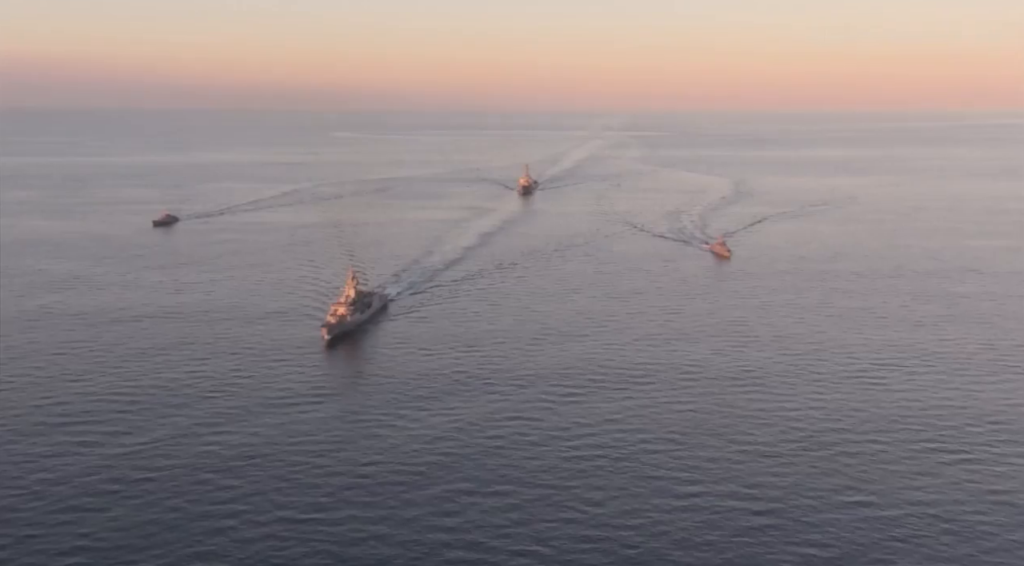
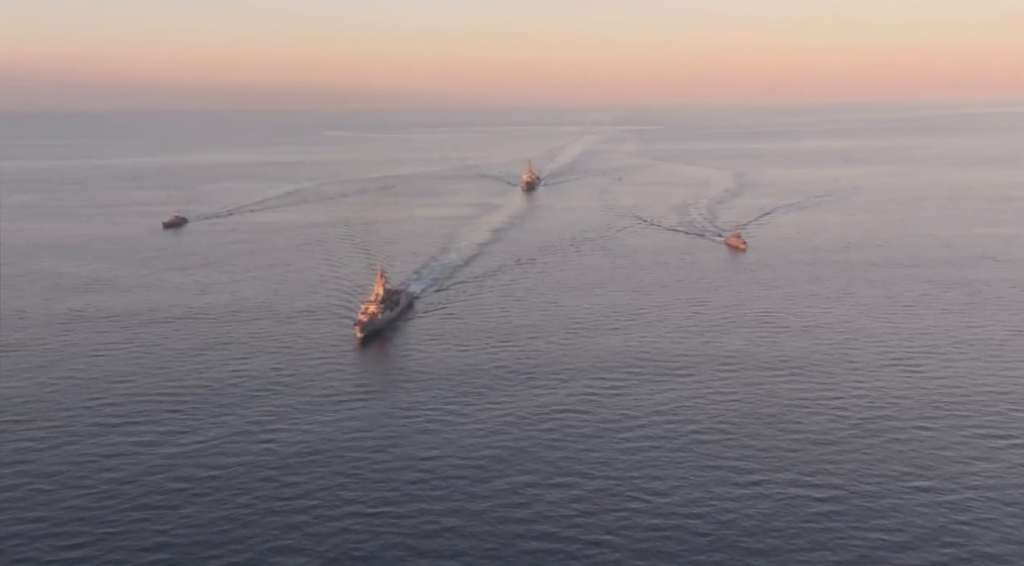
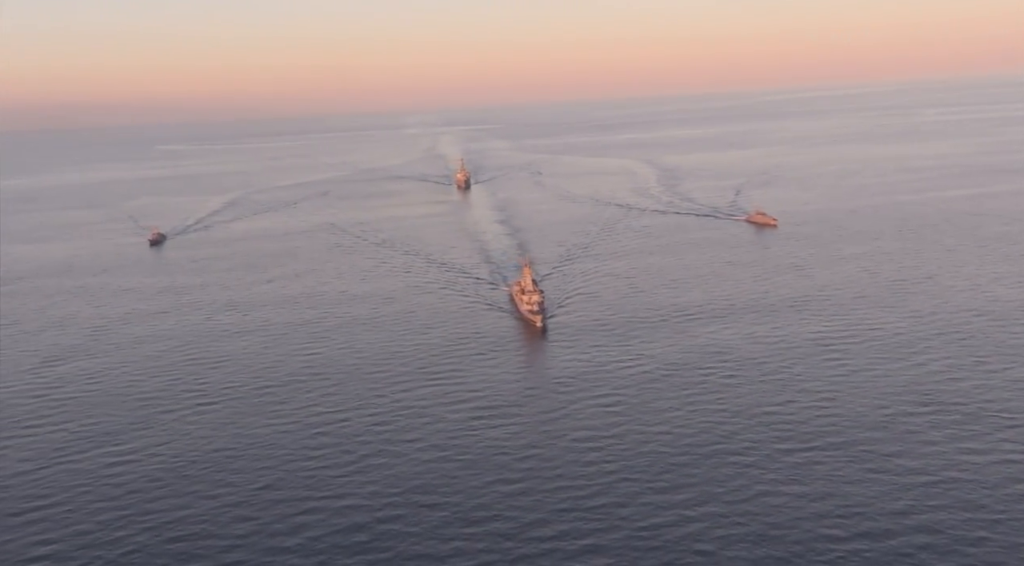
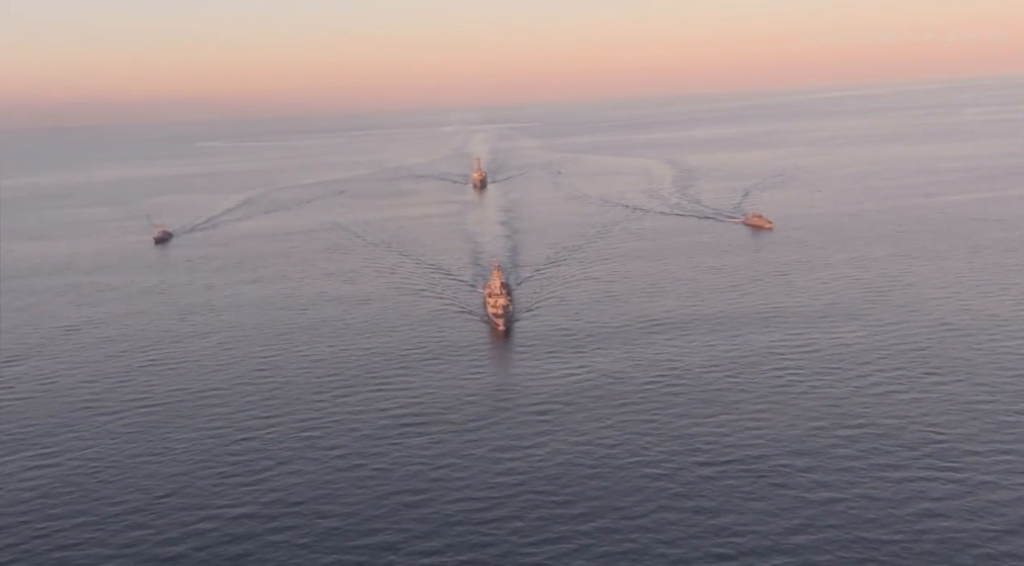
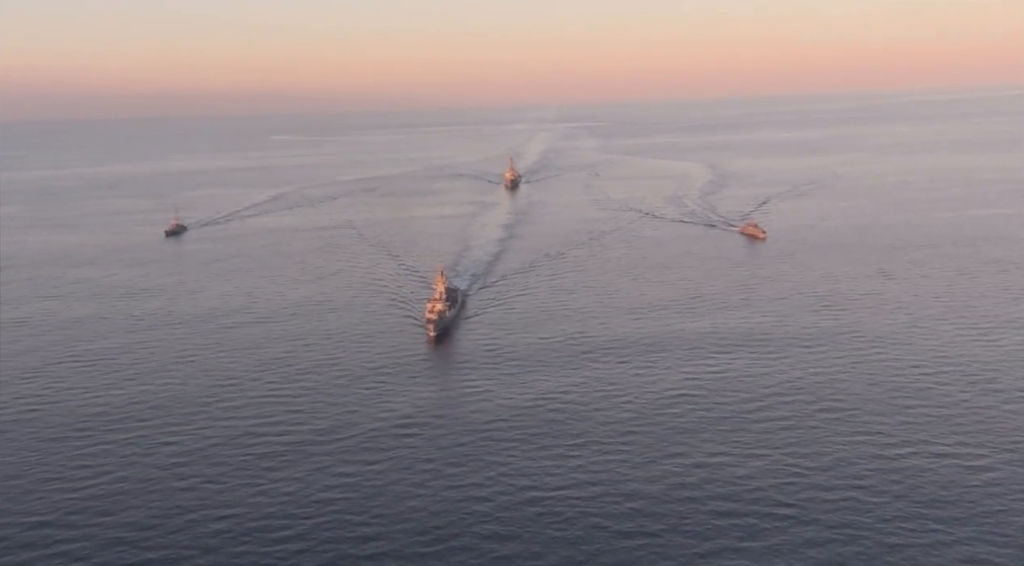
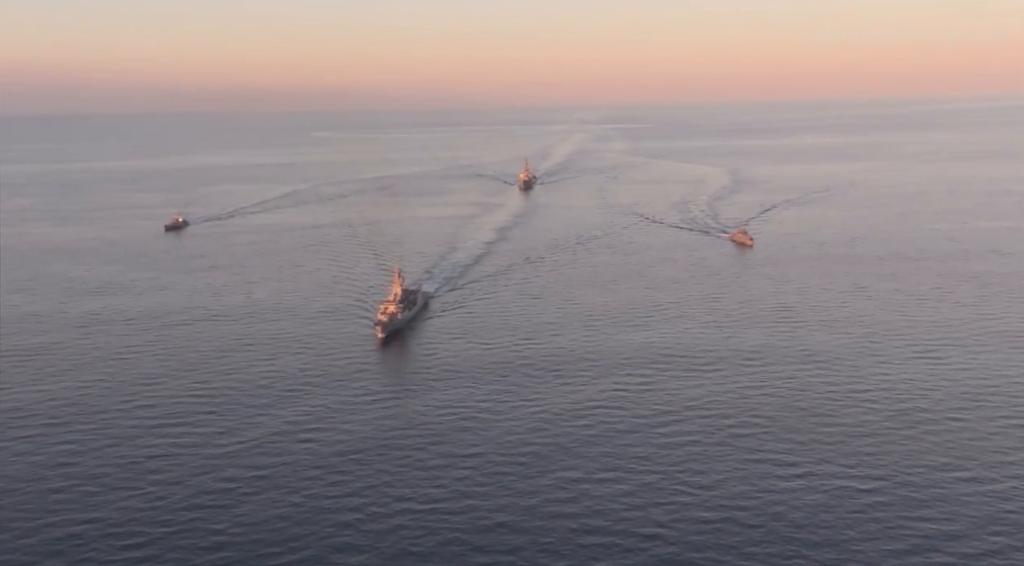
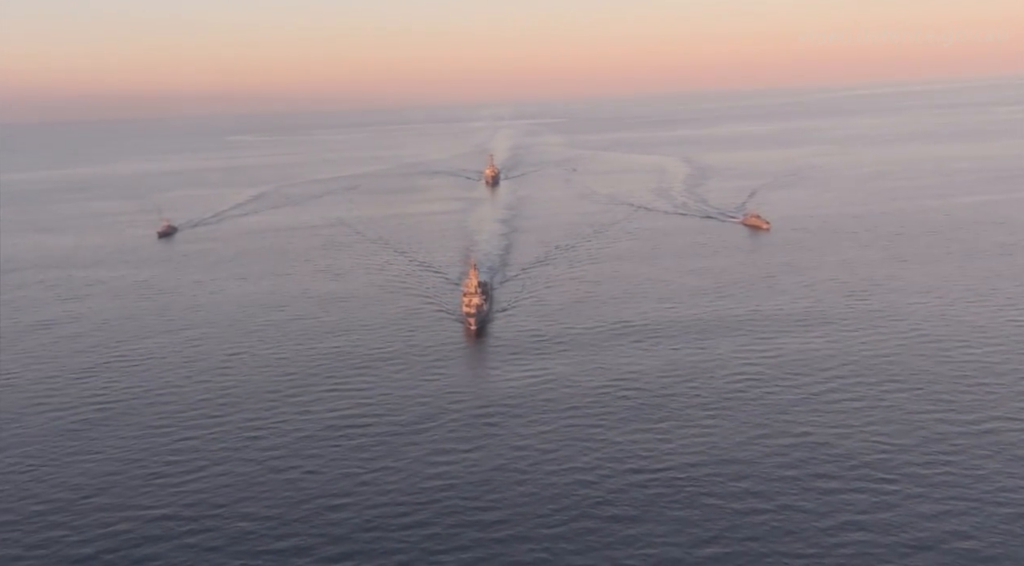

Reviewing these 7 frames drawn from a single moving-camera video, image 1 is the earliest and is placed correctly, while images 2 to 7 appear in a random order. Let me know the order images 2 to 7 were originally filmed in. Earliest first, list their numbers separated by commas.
2, 6, 5, 7, 4, 3
